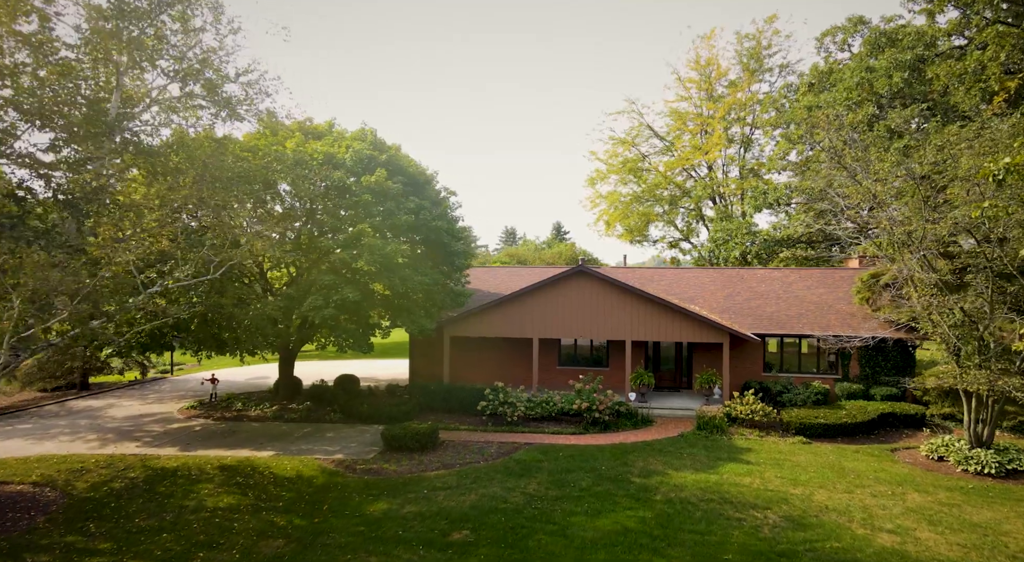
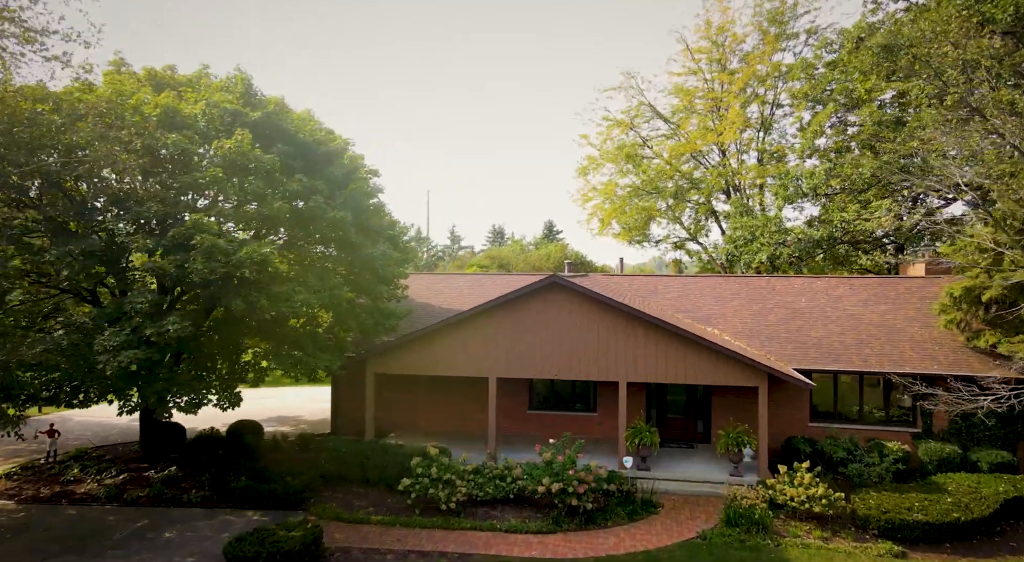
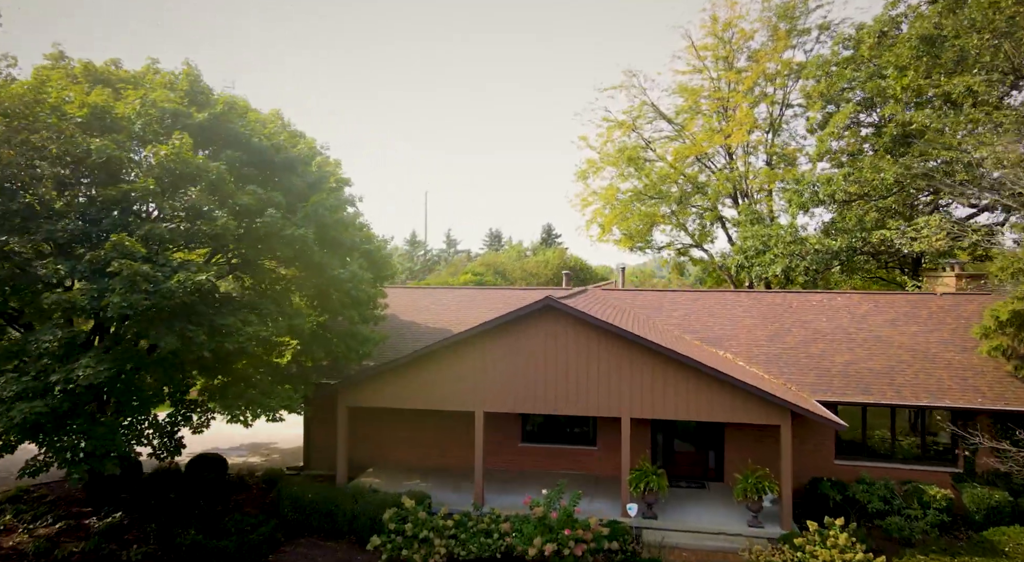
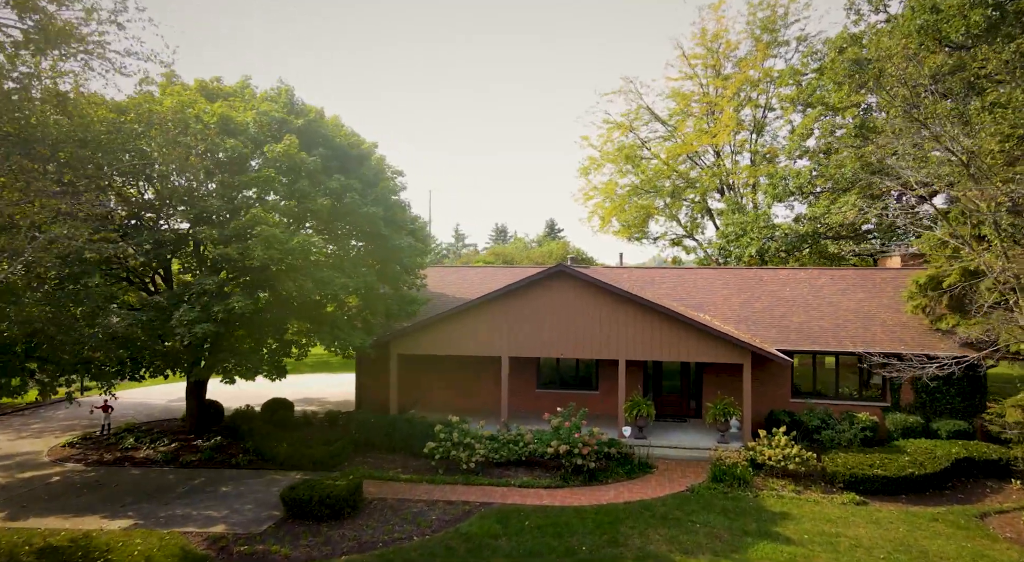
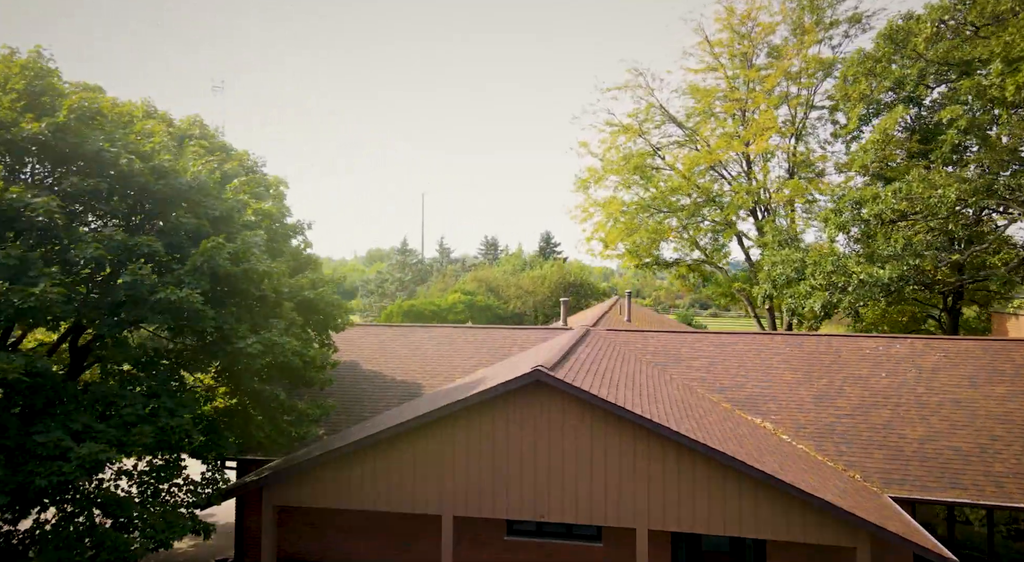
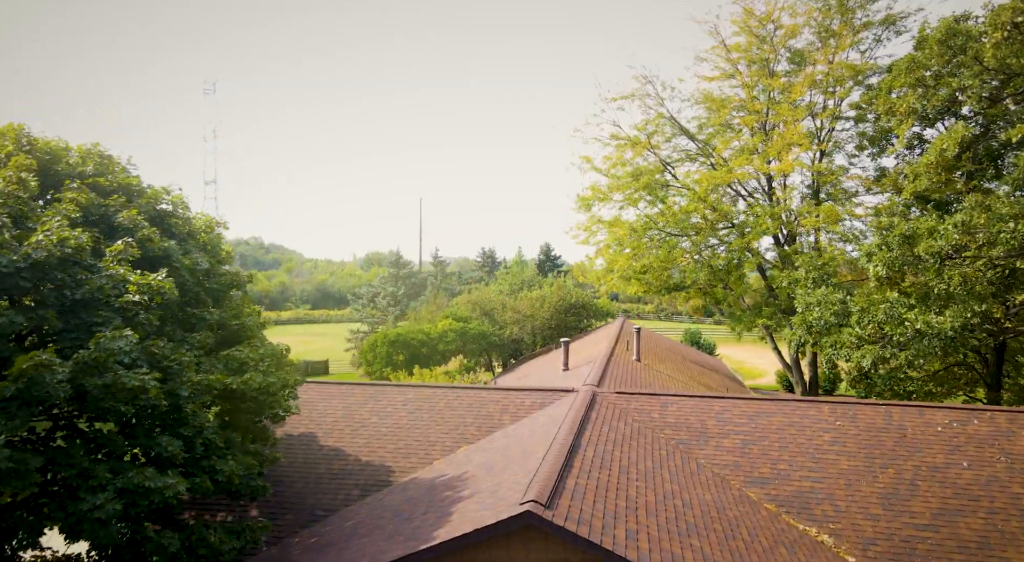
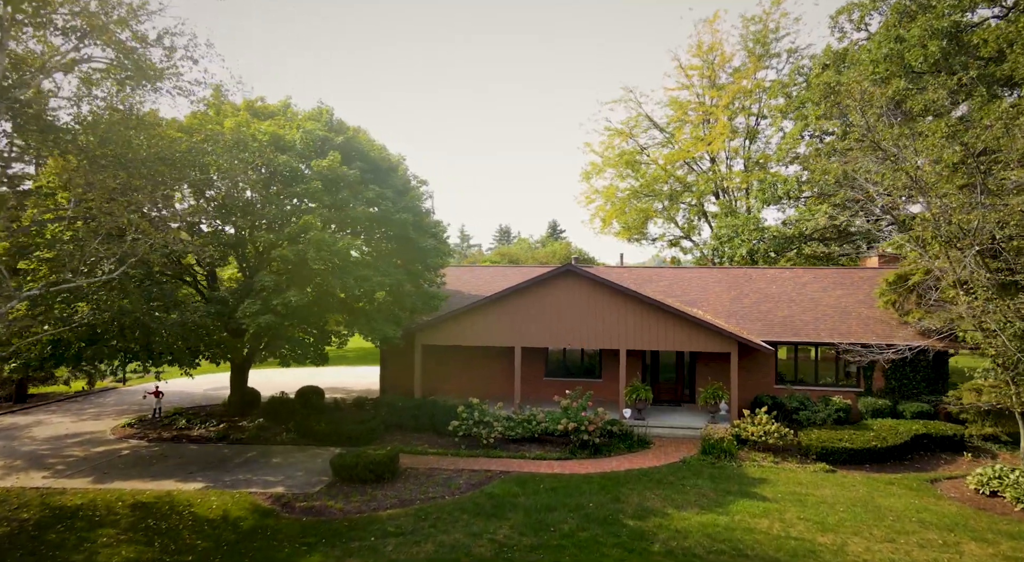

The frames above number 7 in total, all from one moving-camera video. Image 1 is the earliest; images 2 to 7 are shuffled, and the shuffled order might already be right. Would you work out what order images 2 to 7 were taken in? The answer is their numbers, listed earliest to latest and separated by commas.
7, 4, 2, 3, 5, 6
